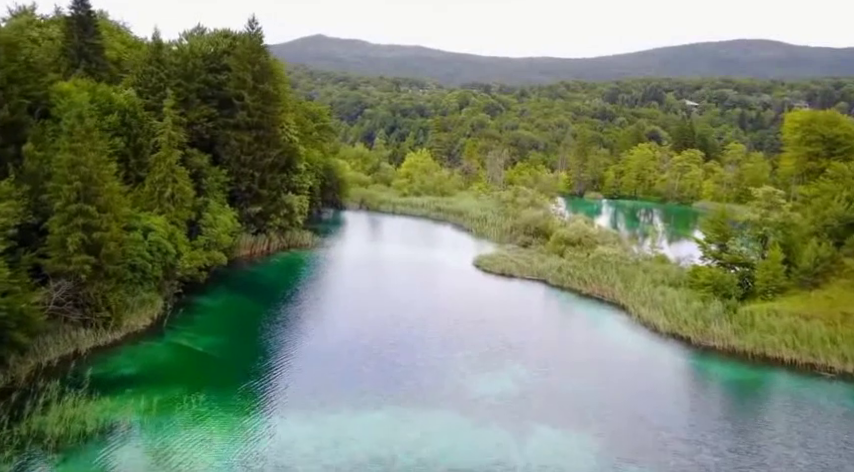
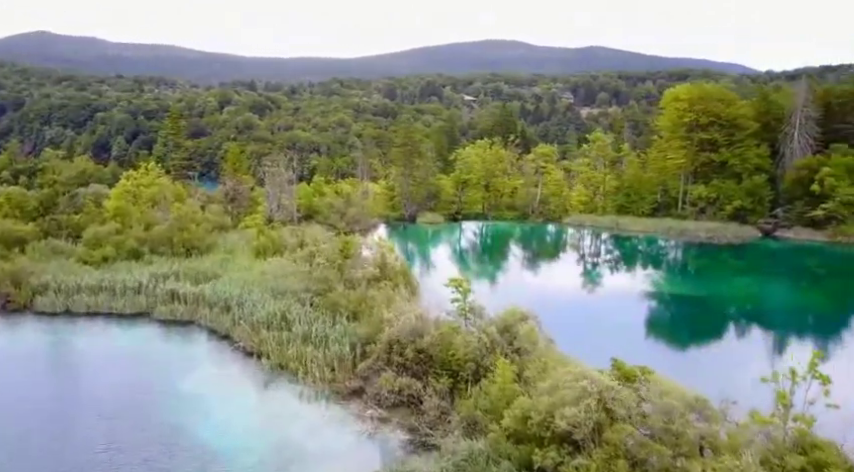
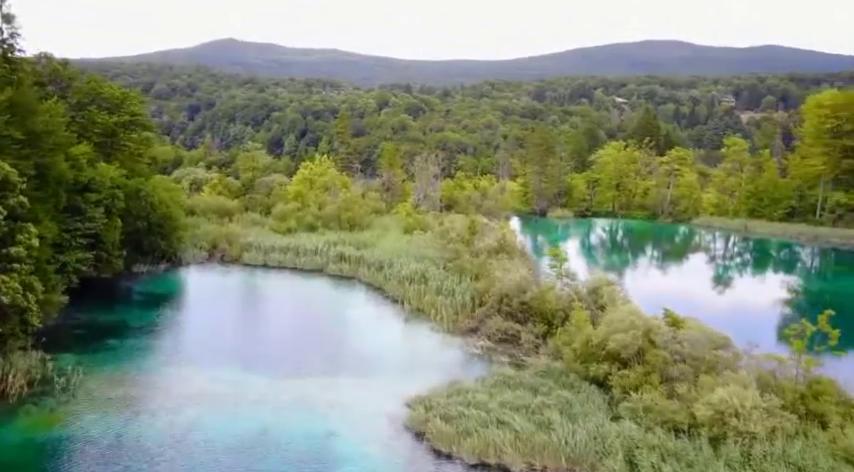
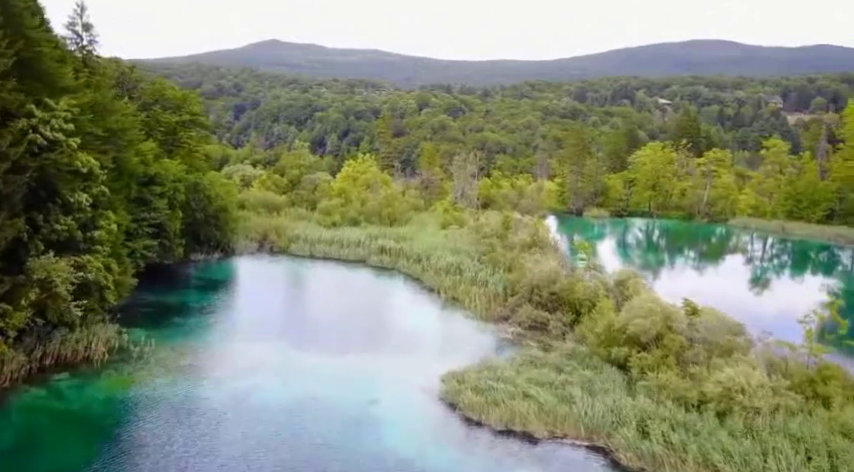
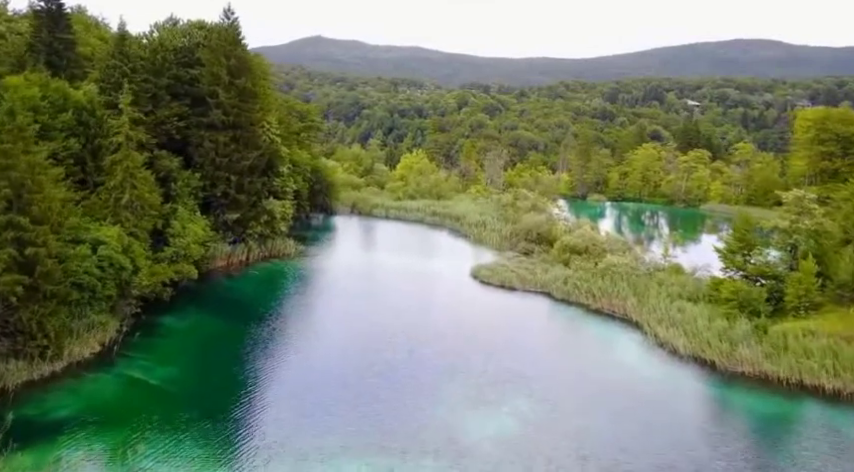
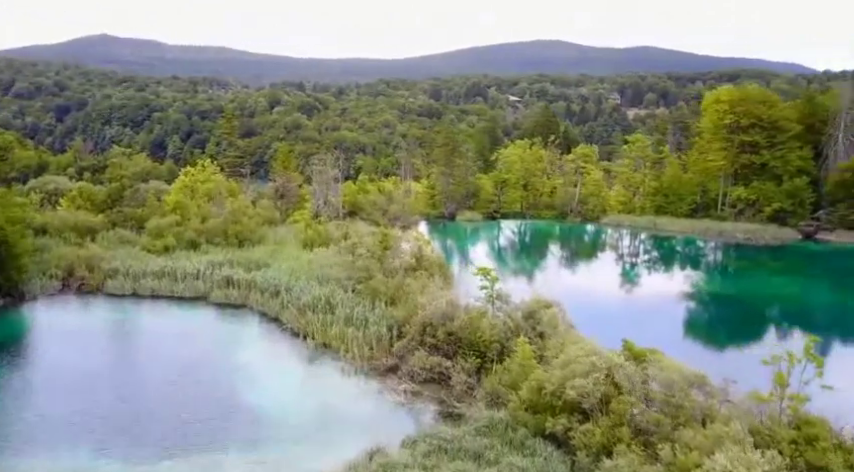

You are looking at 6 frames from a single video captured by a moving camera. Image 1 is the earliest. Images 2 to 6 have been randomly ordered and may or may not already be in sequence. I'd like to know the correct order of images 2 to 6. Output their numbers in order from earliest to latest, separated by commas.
5, 4, 3, 6, 2
